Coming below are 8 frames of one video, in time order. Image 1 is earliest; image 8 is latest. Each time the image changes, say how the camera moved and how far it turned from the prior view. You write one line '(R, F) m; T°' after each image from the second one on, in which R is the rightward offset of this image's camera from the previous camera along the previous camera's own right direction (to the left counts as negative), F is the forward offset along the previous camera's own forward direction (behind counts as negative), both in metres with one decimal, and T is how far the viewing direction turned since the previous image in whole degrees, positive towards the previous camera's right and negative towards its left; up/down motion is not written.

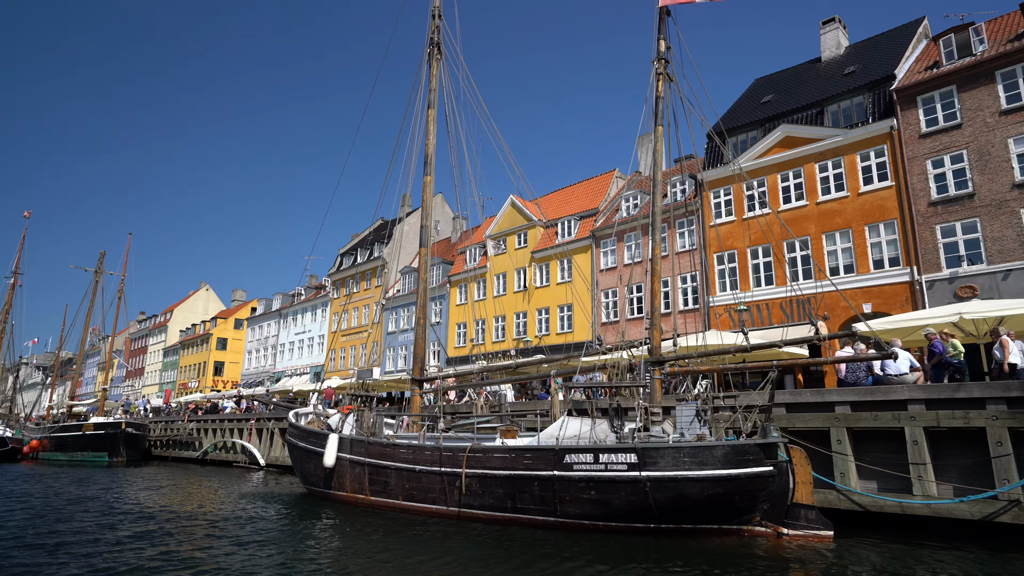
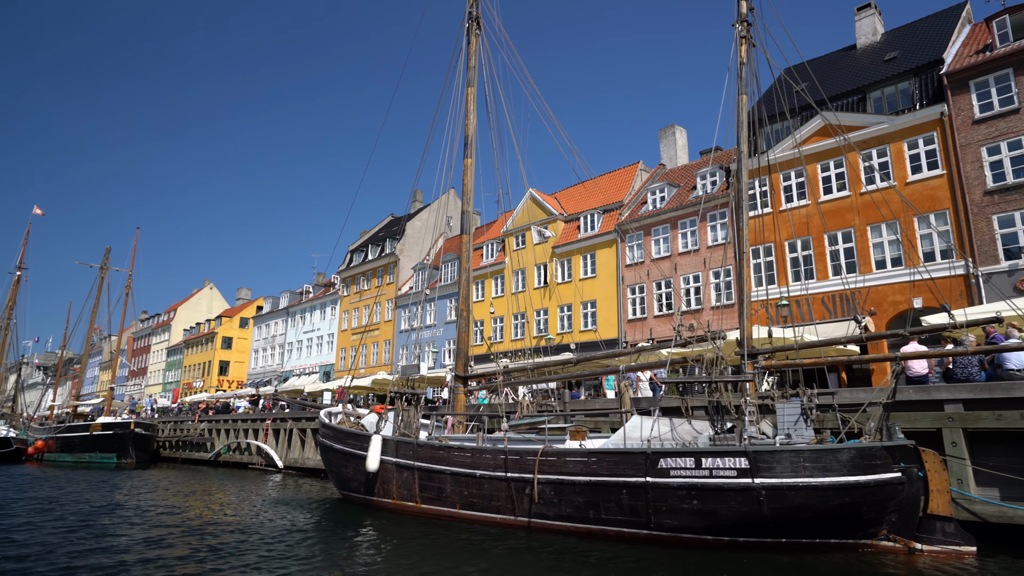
(-1.1, +1.1) m; 0°
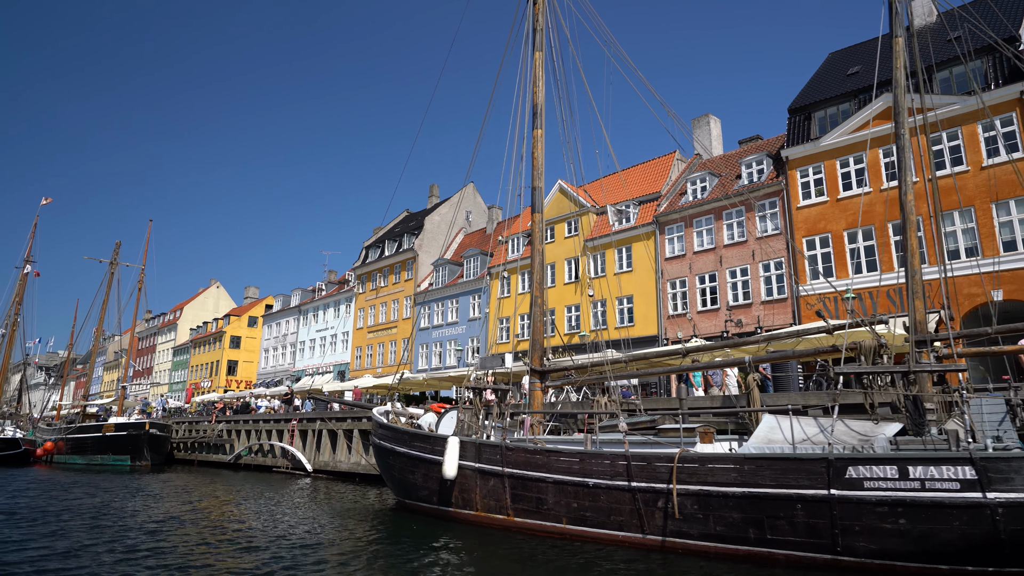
(-1.6, +1.5) m; 0°
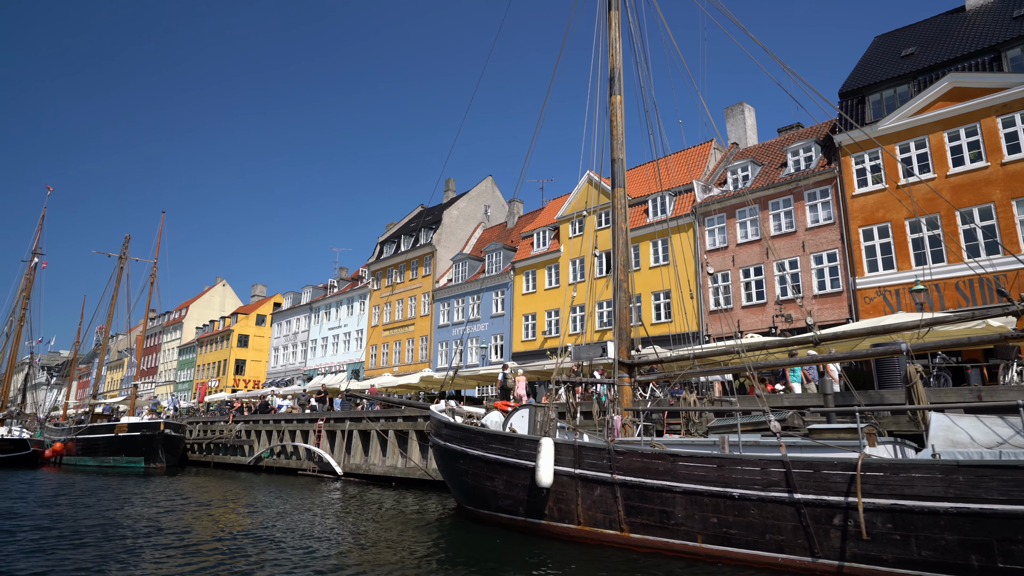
(-1.5, +1.4) m; 0°
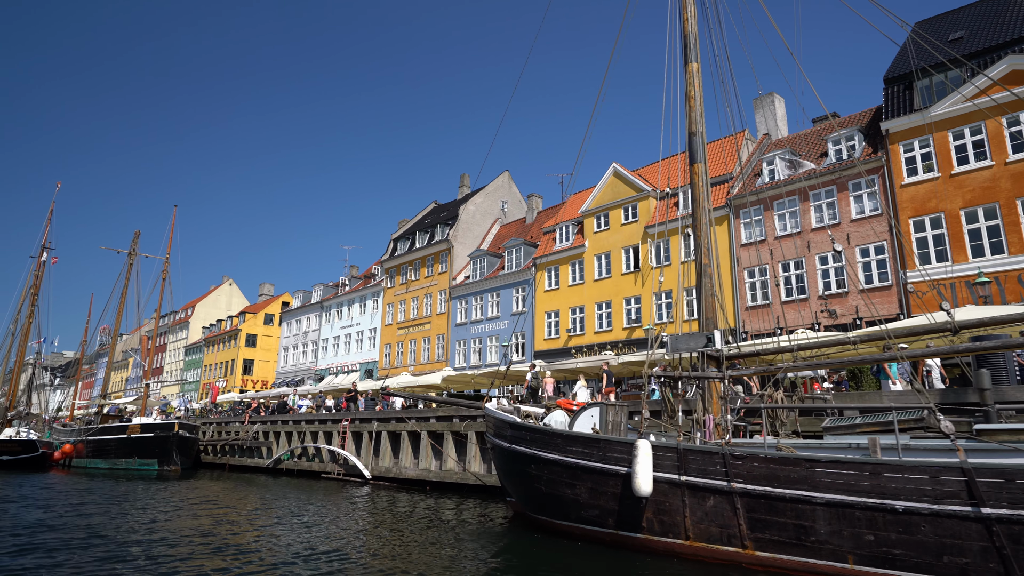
(-1.1, +1.1) m; 0°
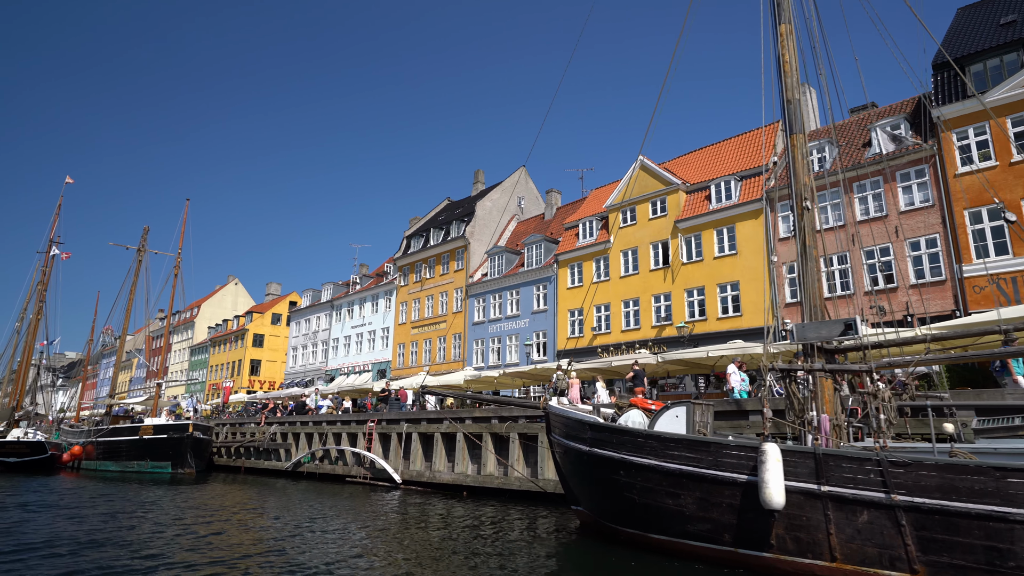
(-1.2, +1.1) m; 0°
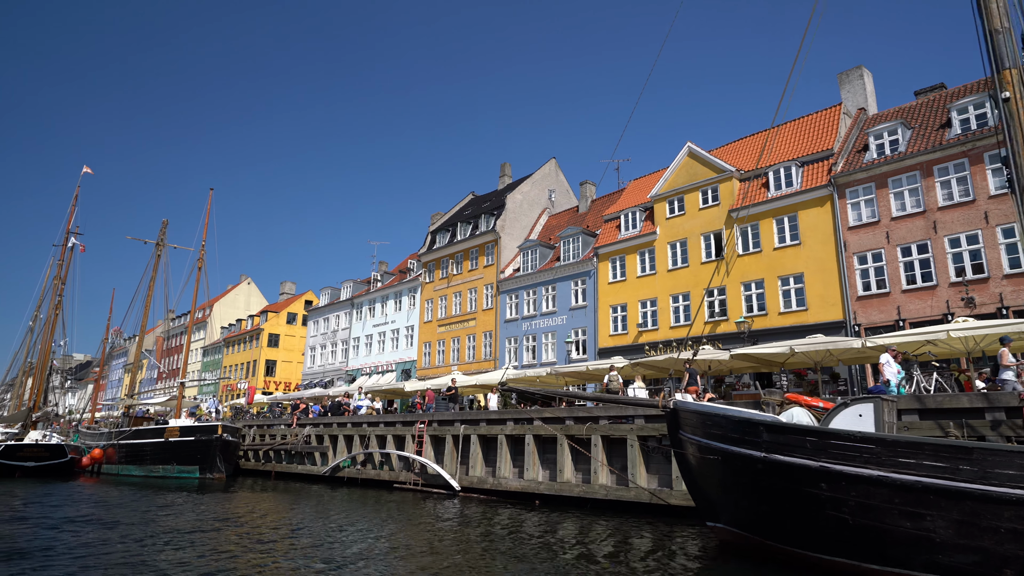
(-1.8, +1.7) m; 0°
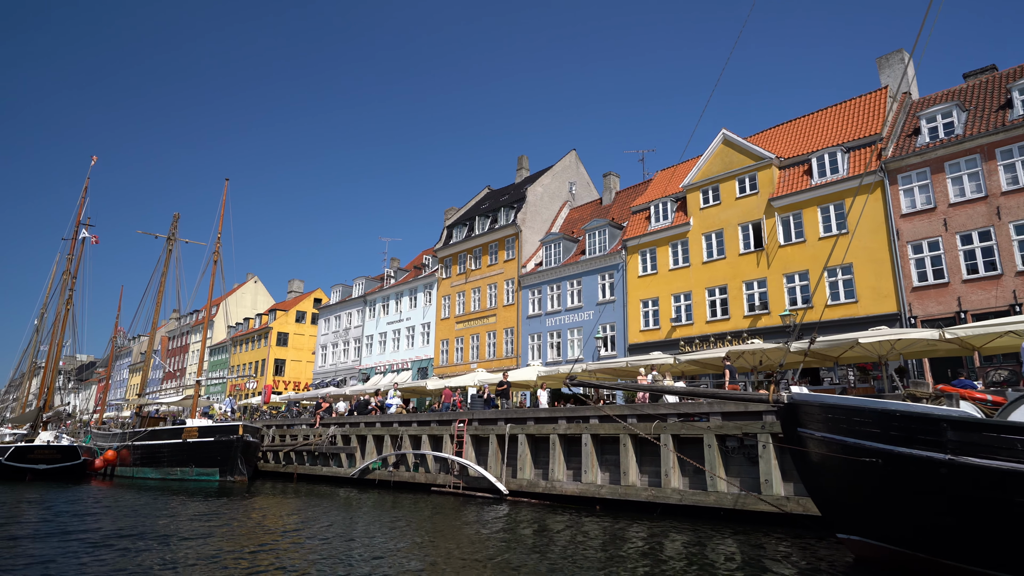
(-1.3, +1.2) m; 0°
